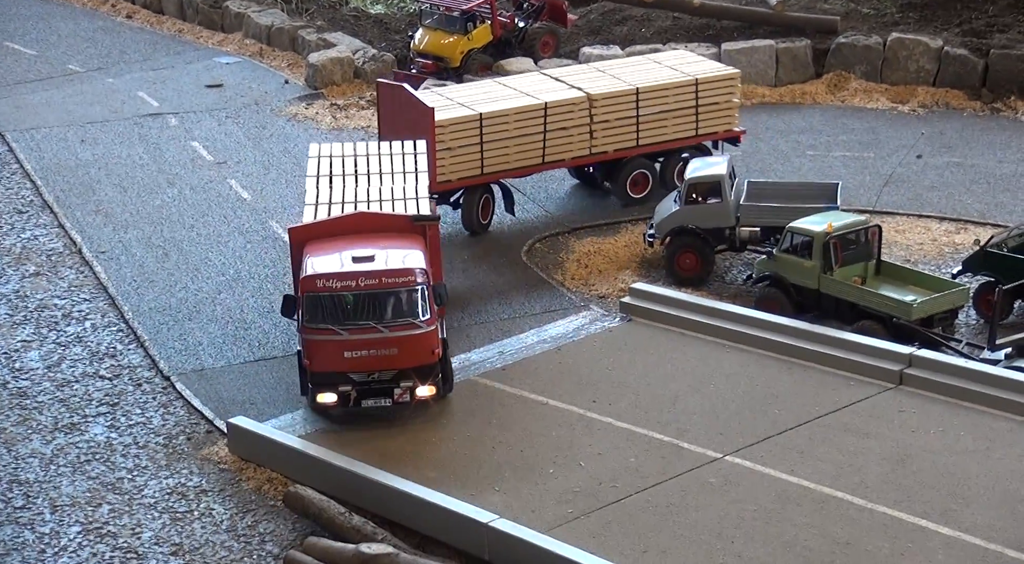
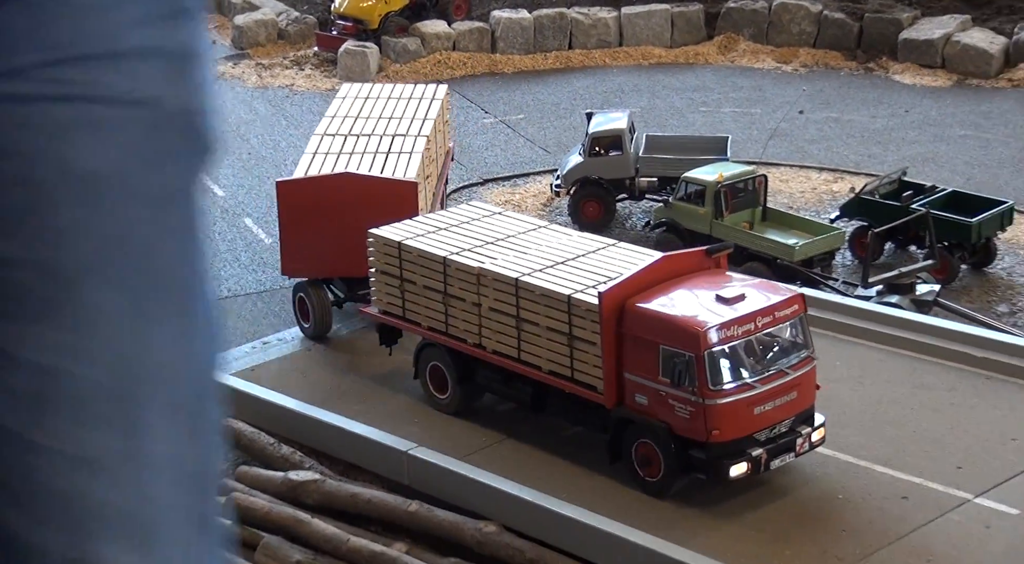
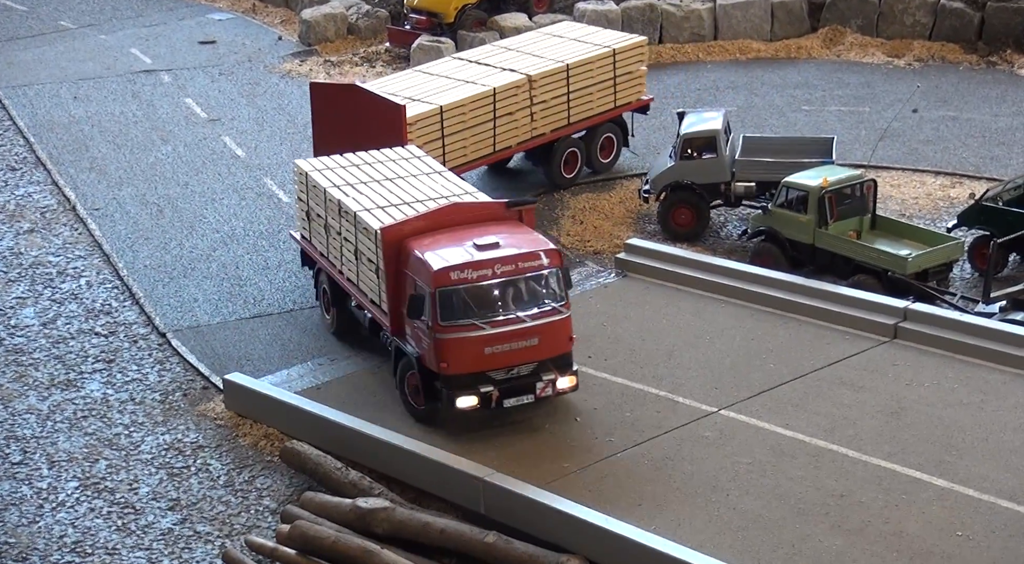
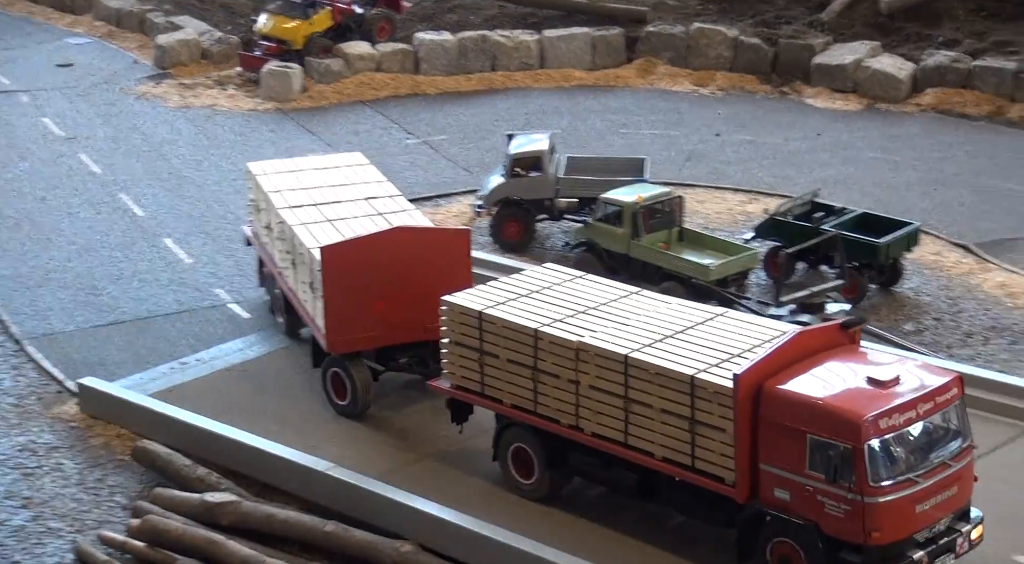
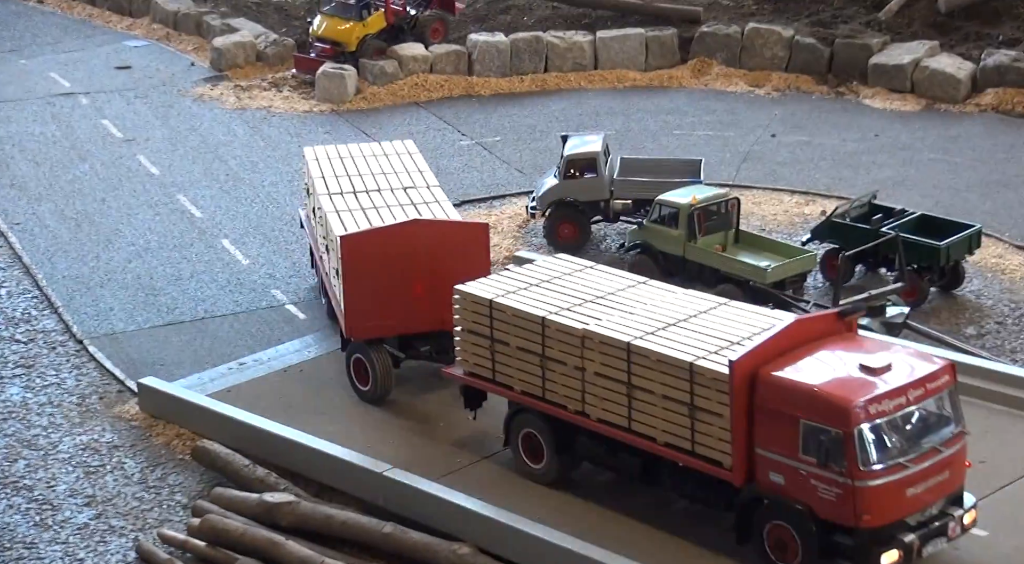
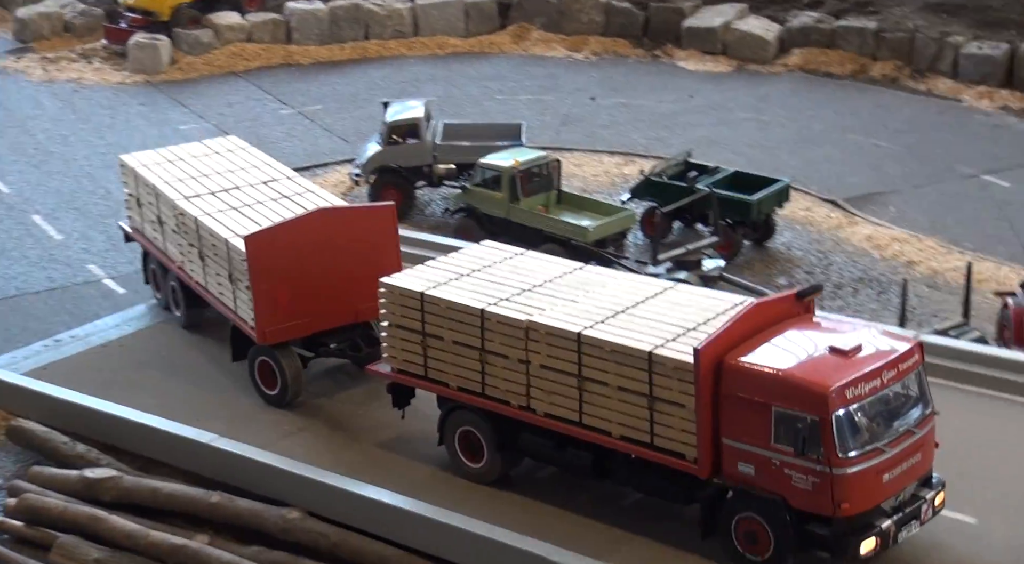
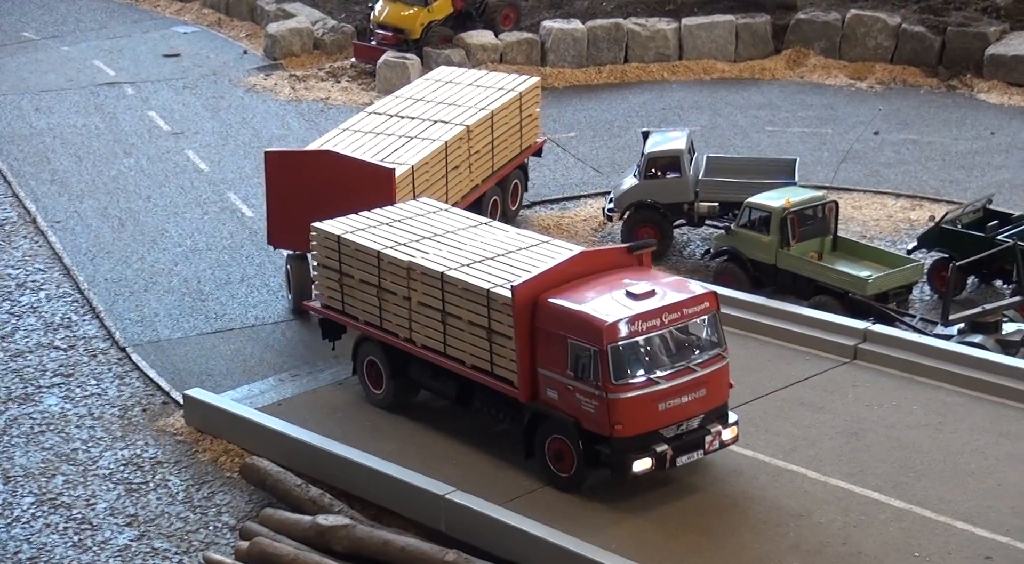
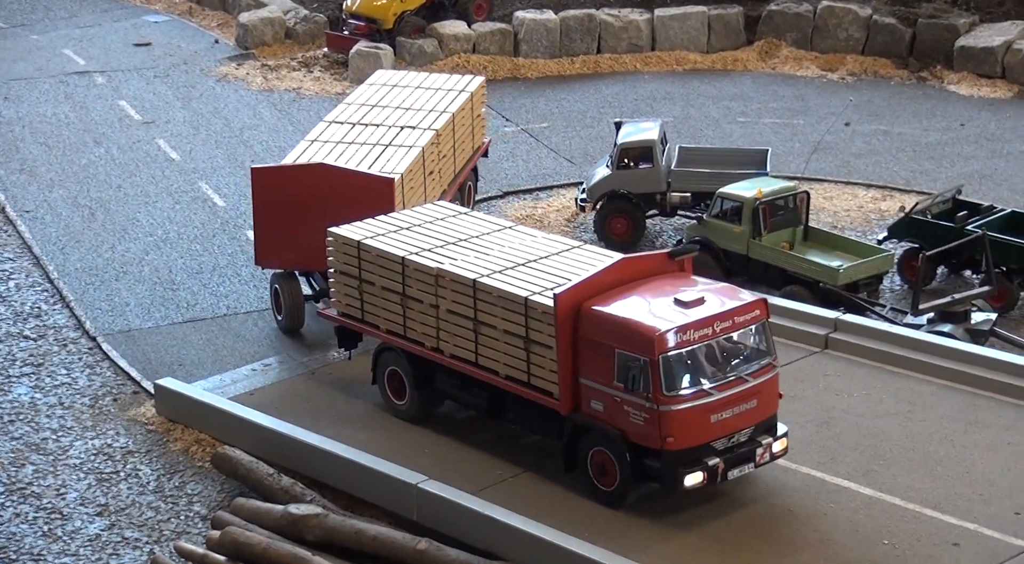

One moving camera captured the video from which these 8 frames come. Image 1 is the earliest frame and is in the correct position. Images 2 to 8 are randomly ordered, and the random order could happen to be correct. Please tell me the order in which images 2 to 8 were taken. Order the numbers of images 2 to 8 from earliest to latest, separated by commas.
3, 7, 8, 2, 5, 4, 6
